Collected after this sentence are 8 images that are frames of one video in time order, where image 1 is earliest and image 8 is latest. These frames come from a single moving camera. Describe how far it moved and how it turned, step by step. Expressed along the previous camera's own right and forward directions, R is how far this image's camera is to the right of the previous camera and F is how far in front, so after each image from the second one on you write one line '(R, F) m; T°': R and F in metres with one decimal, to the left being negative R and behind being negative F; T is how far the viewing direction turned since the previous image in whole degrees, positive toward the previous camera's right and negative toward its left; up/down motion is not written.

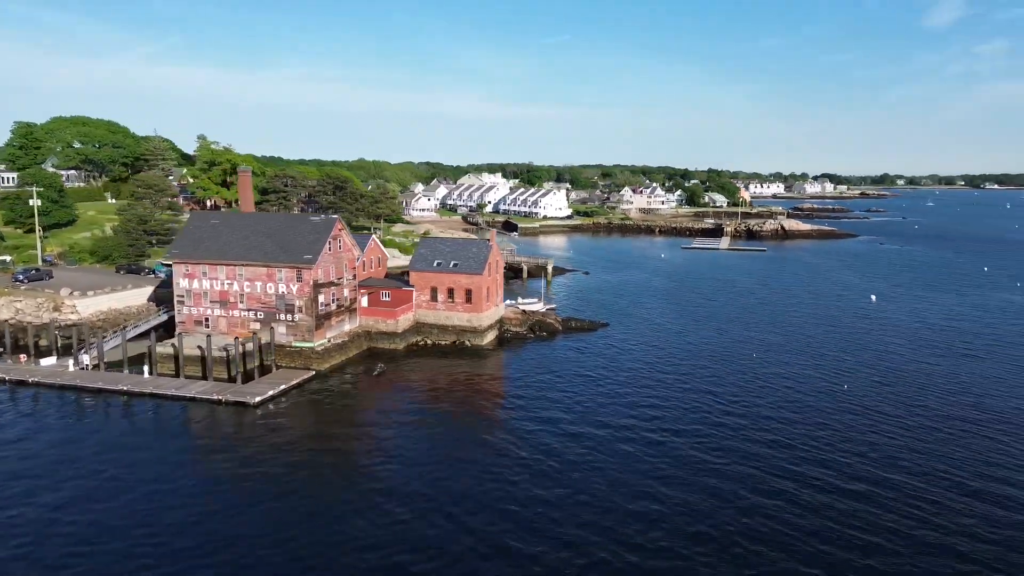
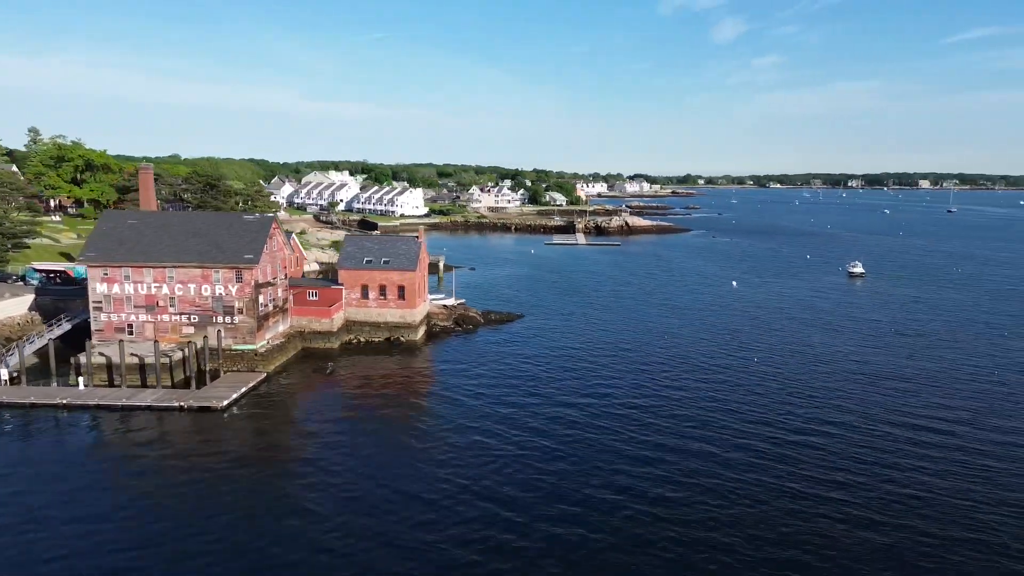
(-6.6, -1.3) m; +14°
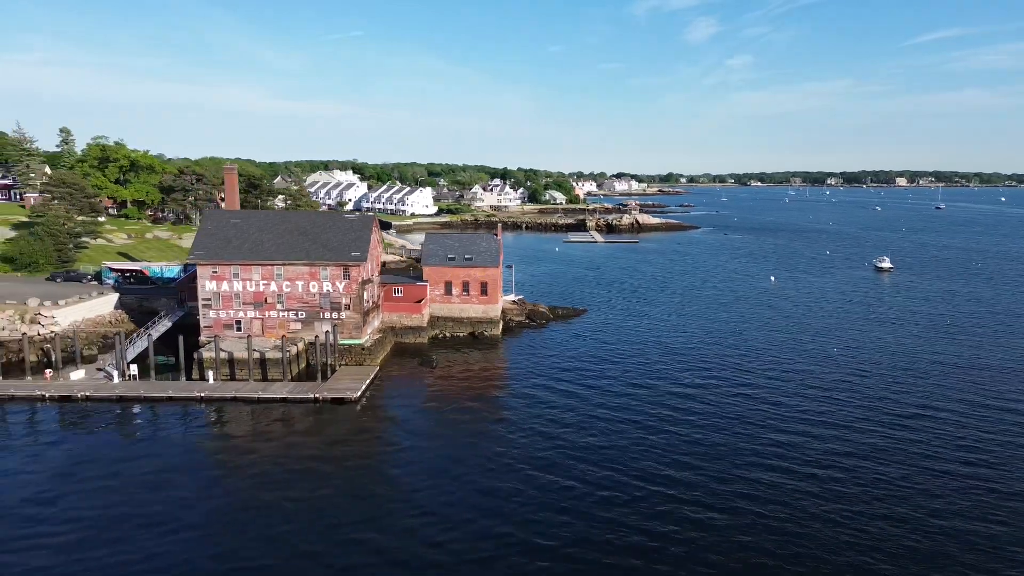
(-6.5, -1.4) m; +2°
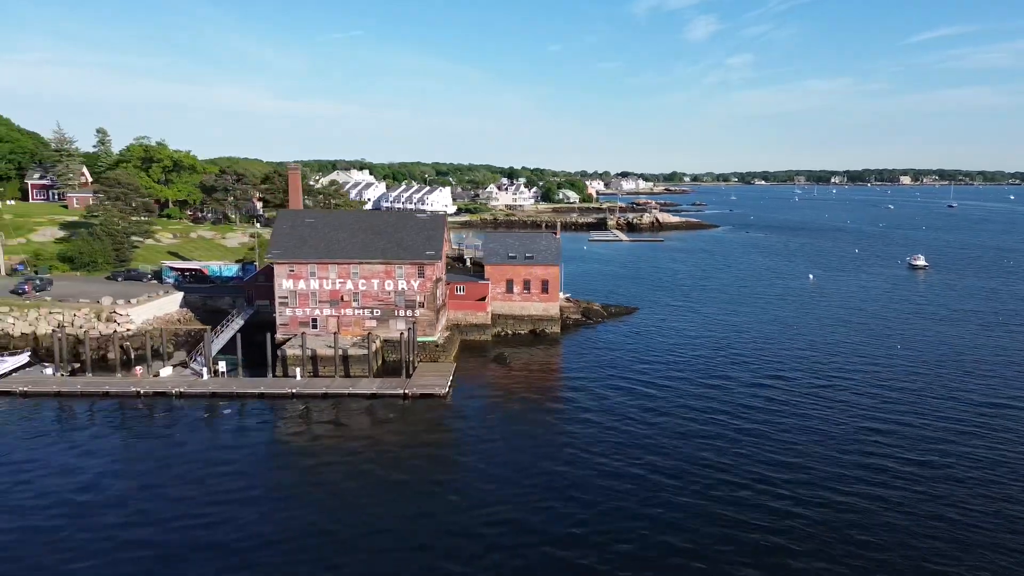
(-3.9, -0.6) m; 0°
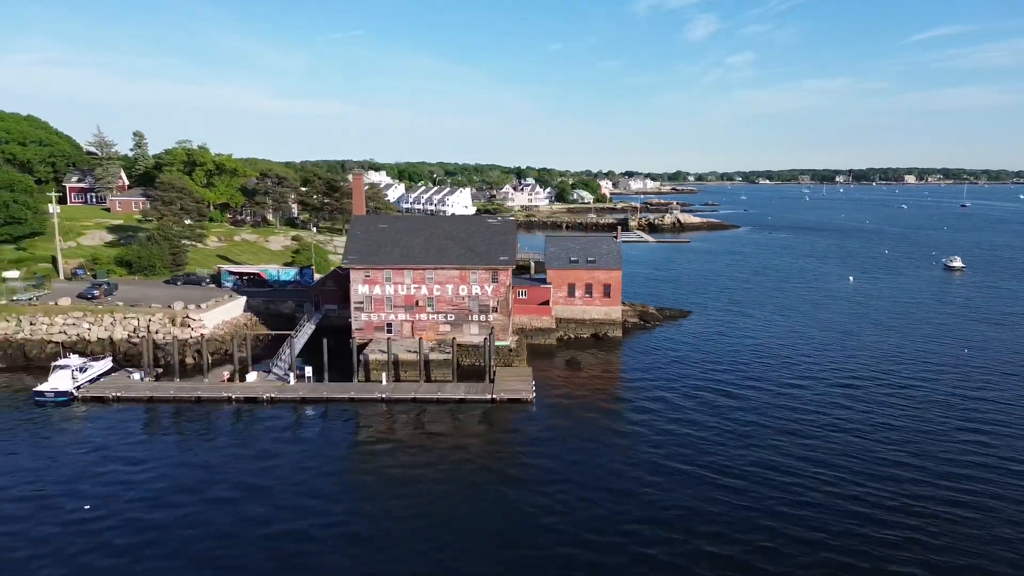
(-4.0, -0.4) m; 0°
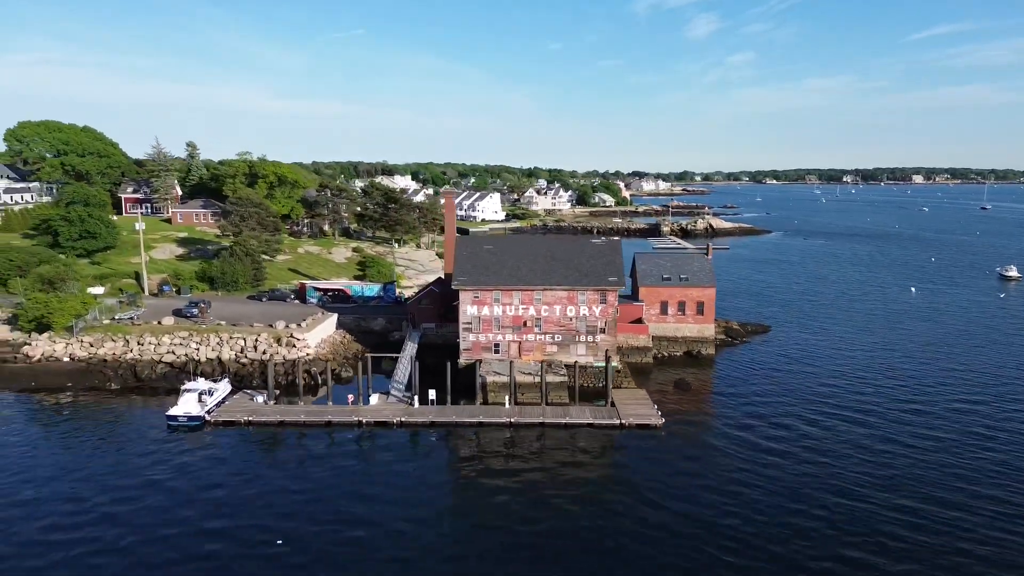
(-6.0, -0.2) m; 0°
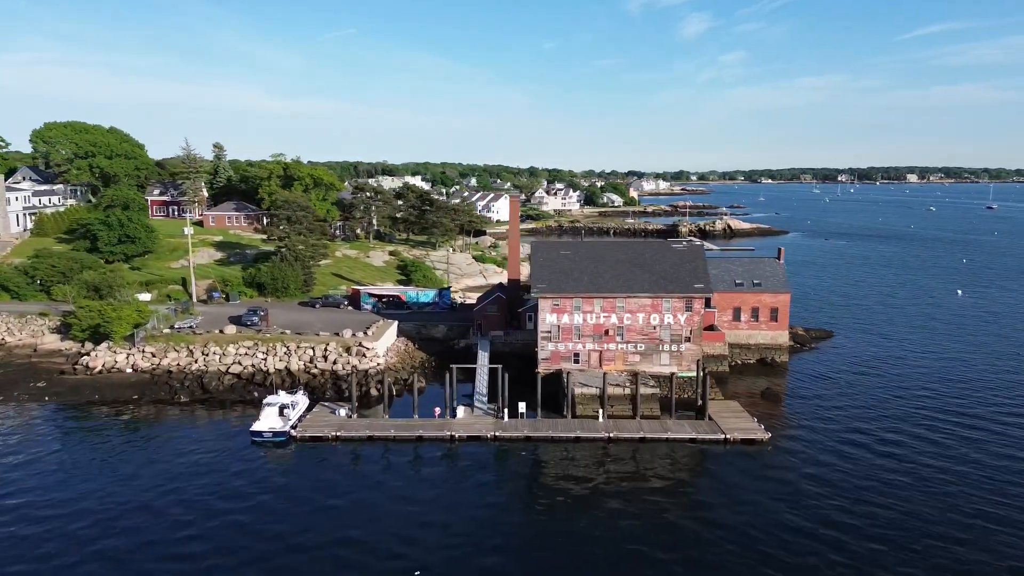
(-4.8, +1.4) m; 0°
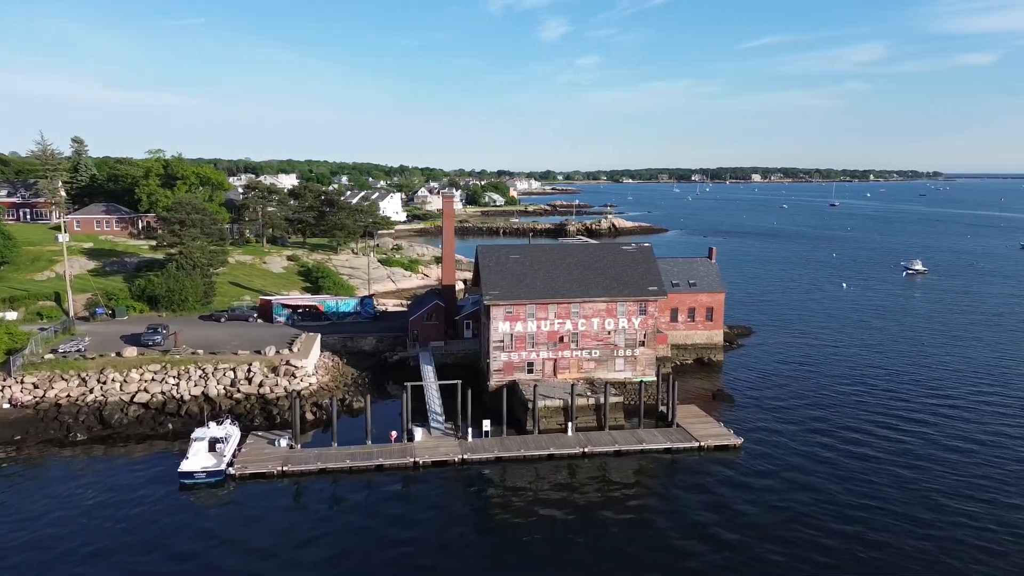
(-4.0, +2.9) m; +10°
